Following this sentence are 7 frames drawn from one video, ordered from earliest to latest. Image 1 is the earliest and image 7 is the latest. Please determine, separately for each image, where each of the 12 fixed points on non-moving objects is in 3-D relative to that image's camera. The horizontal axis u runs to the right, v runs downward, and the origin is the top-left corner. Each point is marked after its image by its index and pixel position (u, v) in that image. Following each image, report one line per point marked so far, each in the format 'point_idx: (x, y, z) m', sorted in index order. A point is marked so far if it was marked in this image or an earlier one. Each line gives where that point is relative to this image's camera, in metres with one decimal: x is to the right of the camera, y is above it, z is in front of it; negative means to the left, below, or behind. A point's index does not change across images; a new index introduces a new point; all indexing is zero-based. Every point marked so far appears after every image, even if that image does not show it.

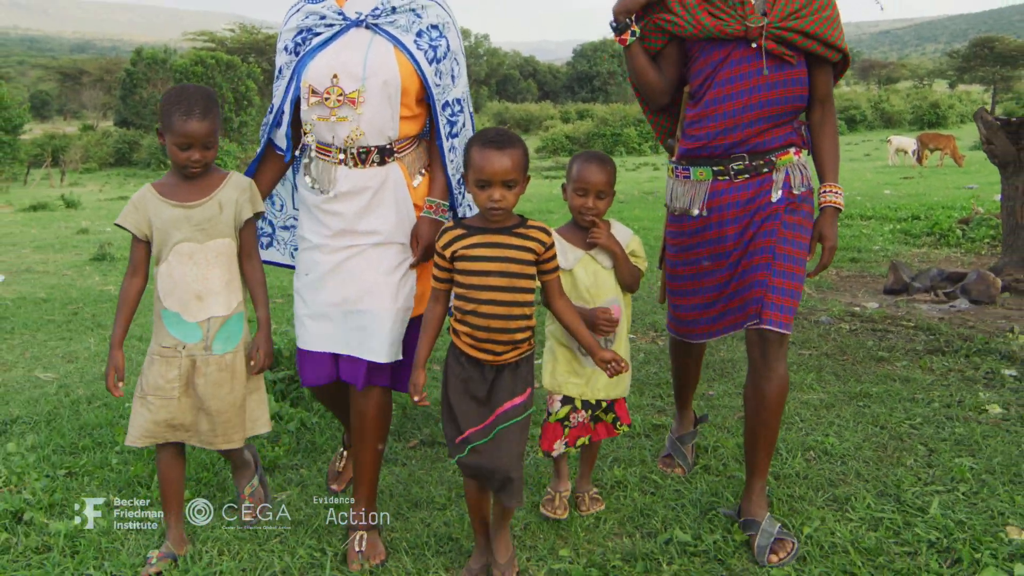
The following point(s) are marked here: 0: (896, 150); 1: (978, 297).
0: (+4.9, +1.8, +10.4) m
1: (+2.3, 0.0, +4.0) m
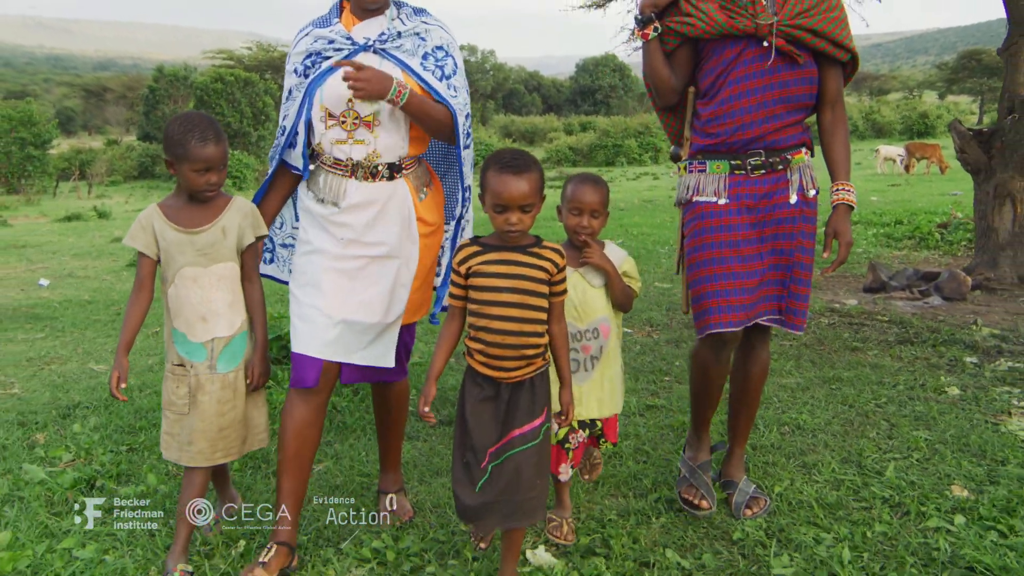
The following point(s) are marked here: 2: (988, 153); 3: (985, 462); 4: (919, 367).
0: (+4.9, +1.7, +10.7) m
1: (+2.3, 0.0, +4.3) m
2: (+3.0, +0.9, +5.0) m
3: (+1.5, -0.5, +2.5) m
4: (+1.7, -0.3, +3.3) m
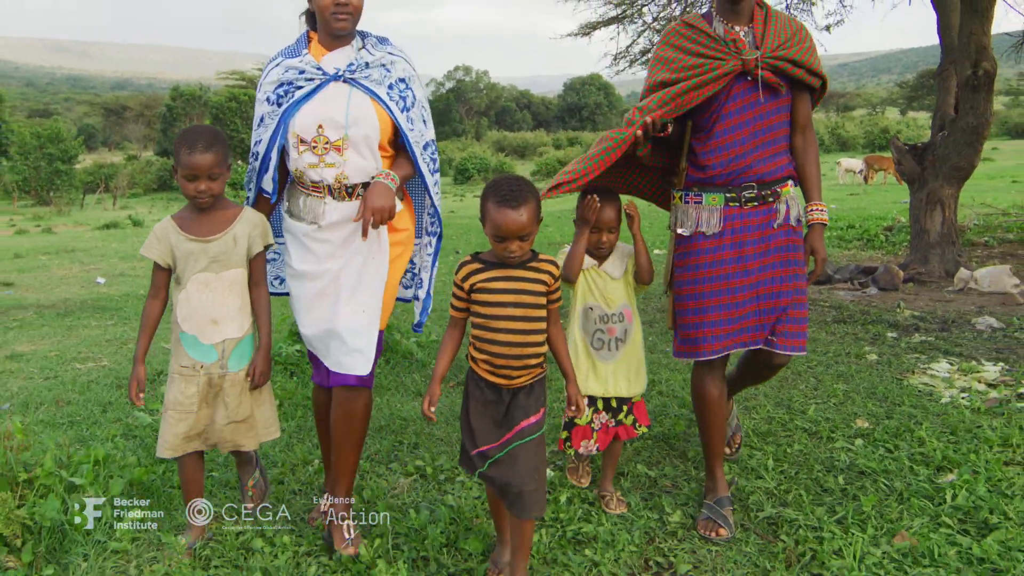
0: (+4.8, +1.7, +11.5) m
1: (+2.3, 0.0, +5.0) m
2: (+3.0, +0.9, +5.8) m
3: (+1.5, -0.5, +3.2) m
4: (+1.7, -0.3, +4.1) m
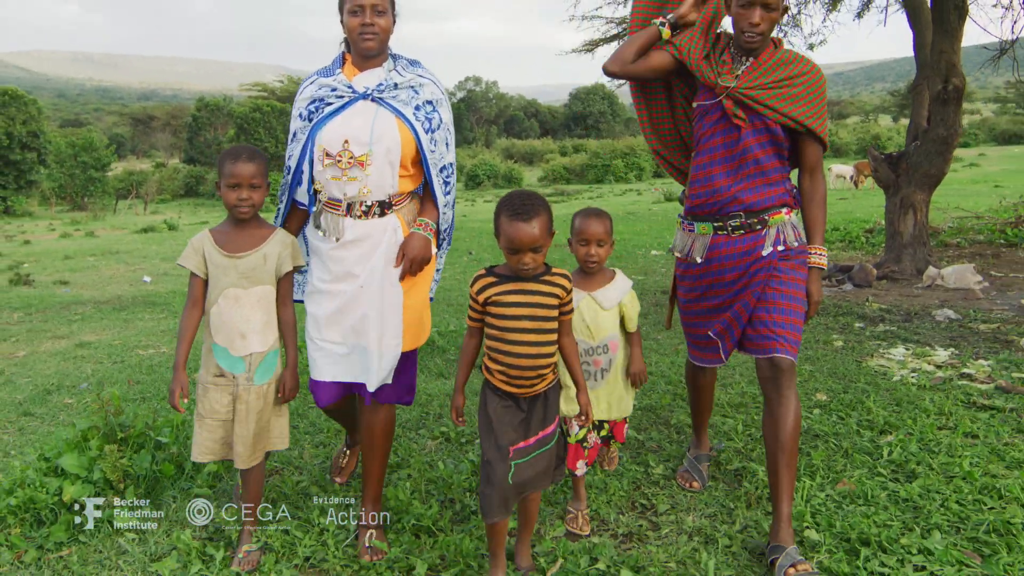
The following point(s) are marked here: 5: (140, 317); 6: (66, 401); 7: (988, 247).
0: (+5.0, +1.7, +12.0) m
1: (+2.4, 0.0, +5.5) m
2: (+3.0, +0.9, +6.3) m
3: (+1.6, -0.4, +3.8) m
4: (+1.8, -0.2, +4.6) m
5: (-2.4, -0.2, +5.2) m
6: (-2.2, -0.6, +3.9) m
7: (+3.9, +0.3, +6.5) m
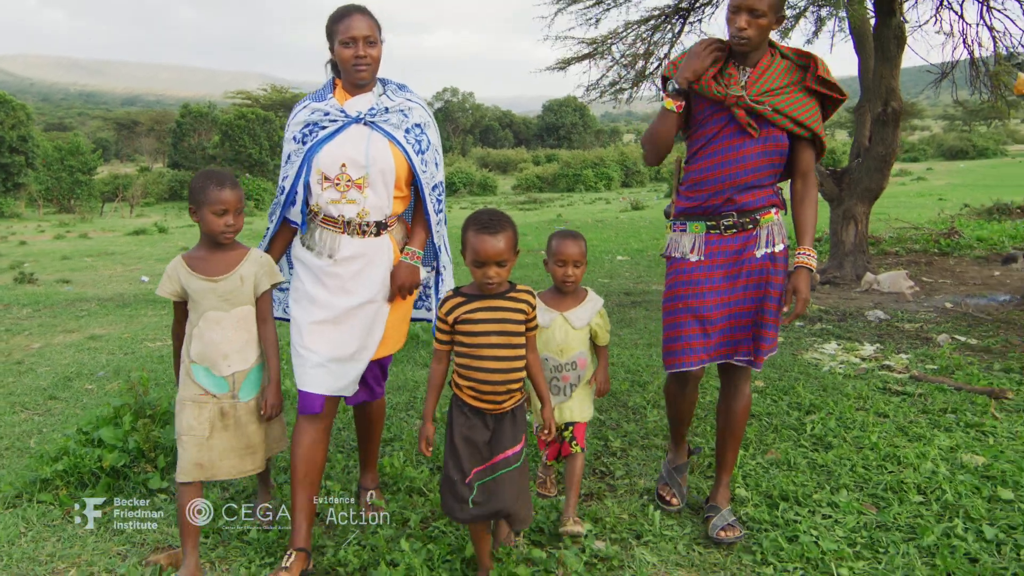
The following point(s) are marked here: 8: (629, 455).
0: (+4.6, +1.6, +12.7) m
1: (+2.2, 0.0, +6.1) m
2: (+2.8, +0.9, +6.9) m
3: (+1.5, -0.4, +4.3) m
4: (+1.6, -0.3, +5.1) m
5: (-2.6, -0.2, +5.6) m
6: (-2.3, -0.5, +4.3) m
7: (+3.7, +0.3, +7.1) m
8: (+0.5, -0.7, +3.5) m
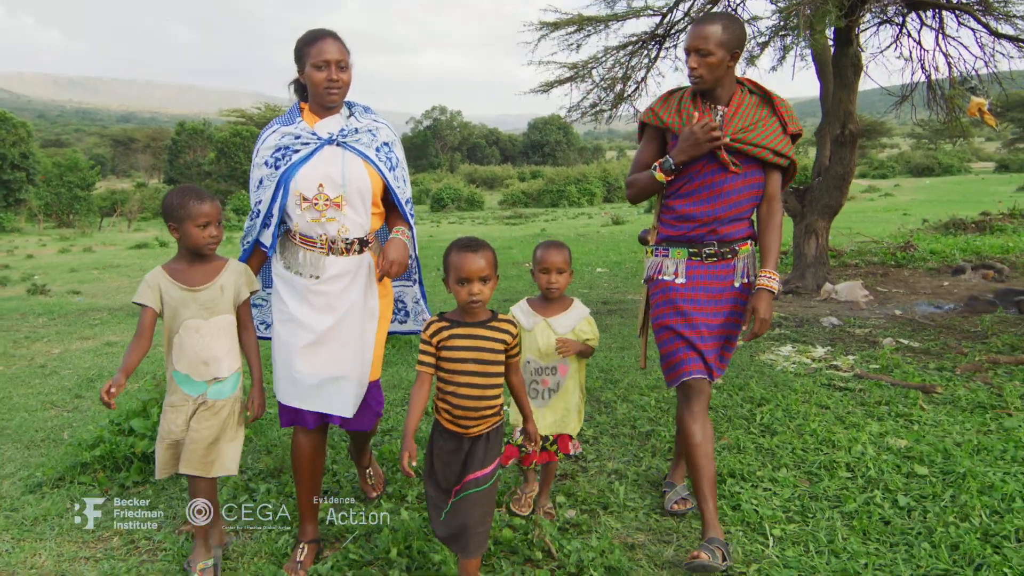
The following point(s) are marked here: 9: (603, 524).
0: (+4.3, +1.4, +13.2) m
1: (+2.1, -0.1, +6.6) m
2: (+2.7, +0.8, +7.4) m
3: (+1.4, -0.5, +4.8) m
4: (+1.5, -0.3, +5.6) m
5: (-2.7, -0.3, +6.0) m
6: (-2.4, -0.6, +4.7) m
7: (+3.5, +0.2, +7.7) m
8: (+0.4, -0.8, +3.9) m
9: (+0.4, -0.9, +3.1) m
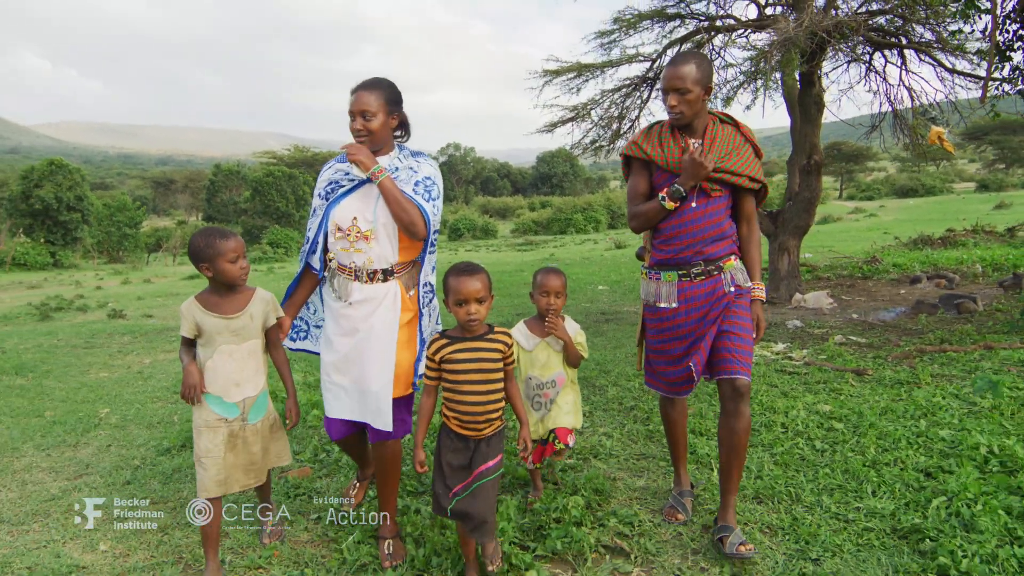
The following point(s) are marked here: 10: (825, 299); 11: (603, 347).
0: (+4.5, +1.1, +14.3) m
1: (+2.2, -0.2, +7.7) m
2: (+2.8, +0.7, +8.5) m
3: (+1.4, -0.5, +5.8) m
4: (+1.6, -0.4, +6.6) m
5: (-2.6, -0.4, +7.2) m
6: (-2.3, -0.7, +5.8) m
7: (+3.7, +0.1, +8.7) m
8: (+0.5, -0.8, +5.0) m
9: (+0.4, -0.9, +4.2) m
10: (+3.0, -0.1, +7.6) m
11: (+0.7, -0.5, +6.4) m
